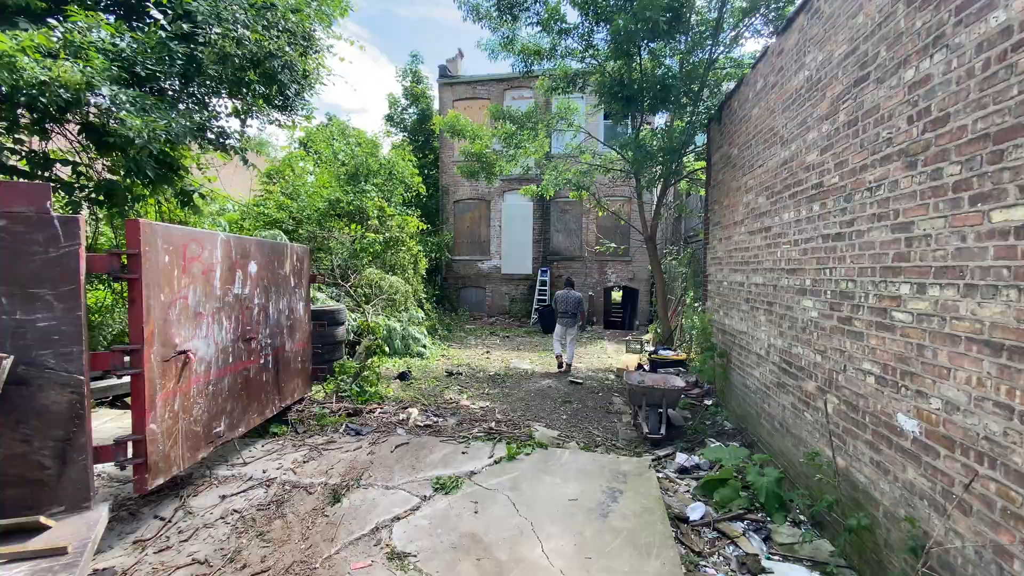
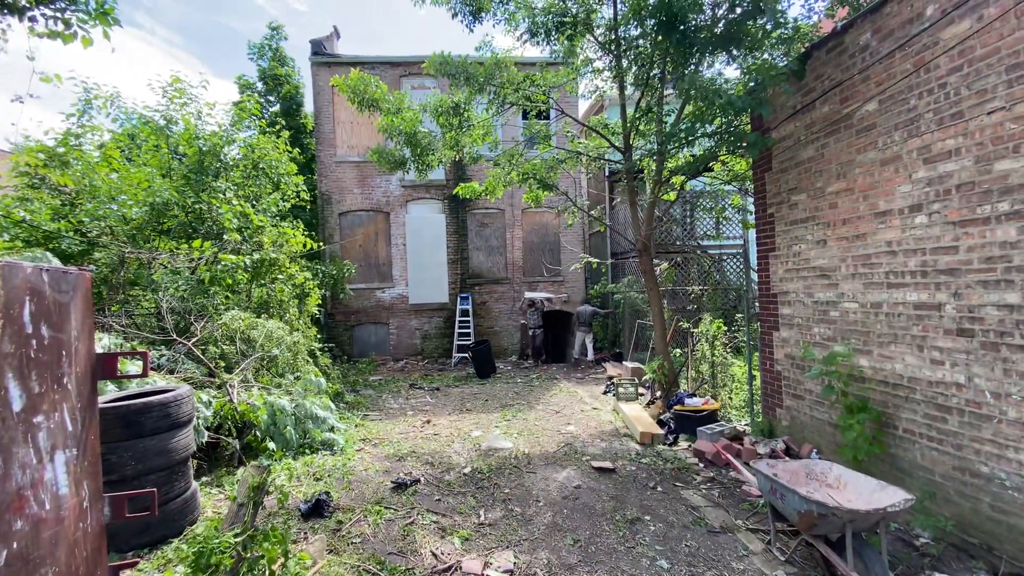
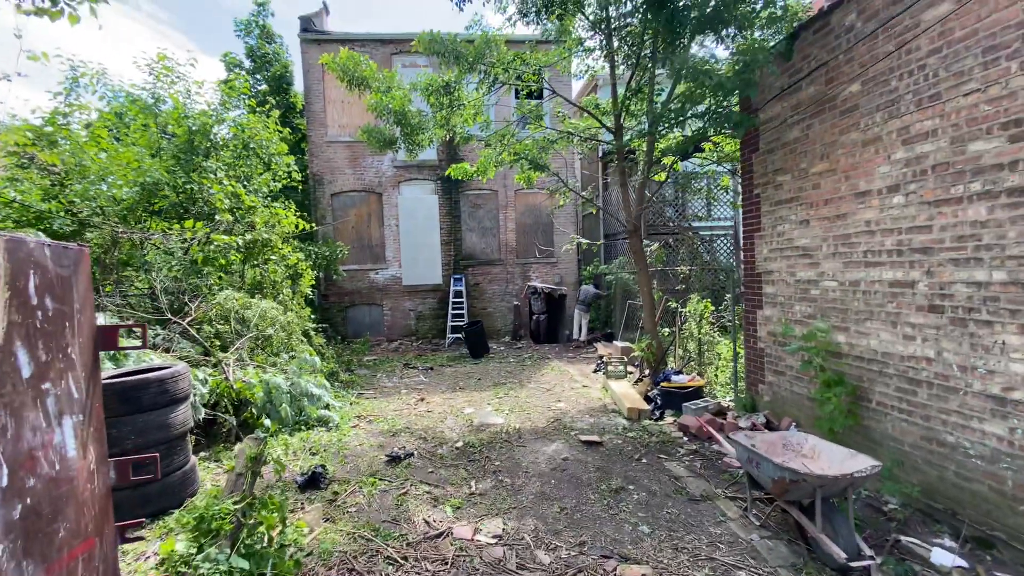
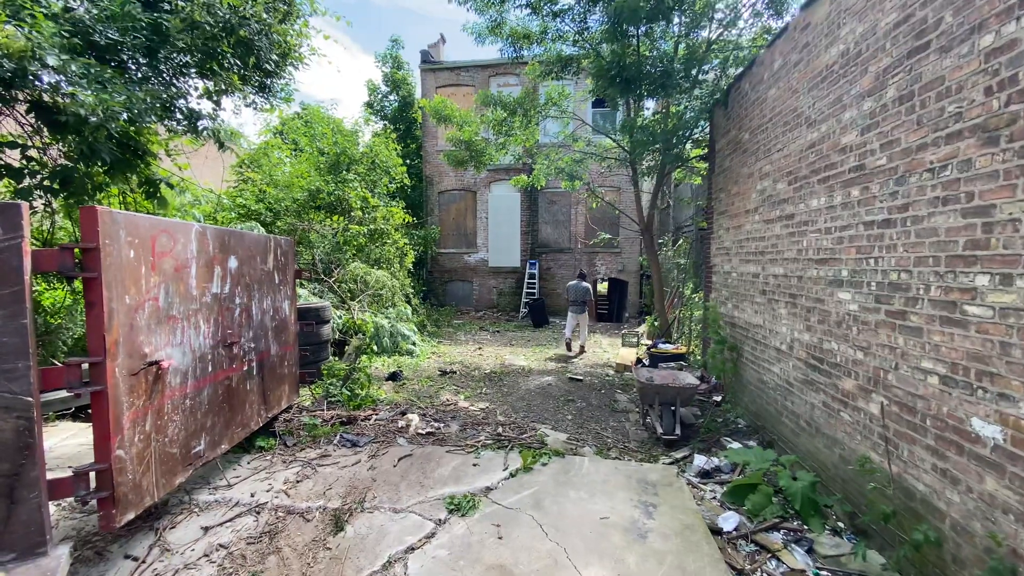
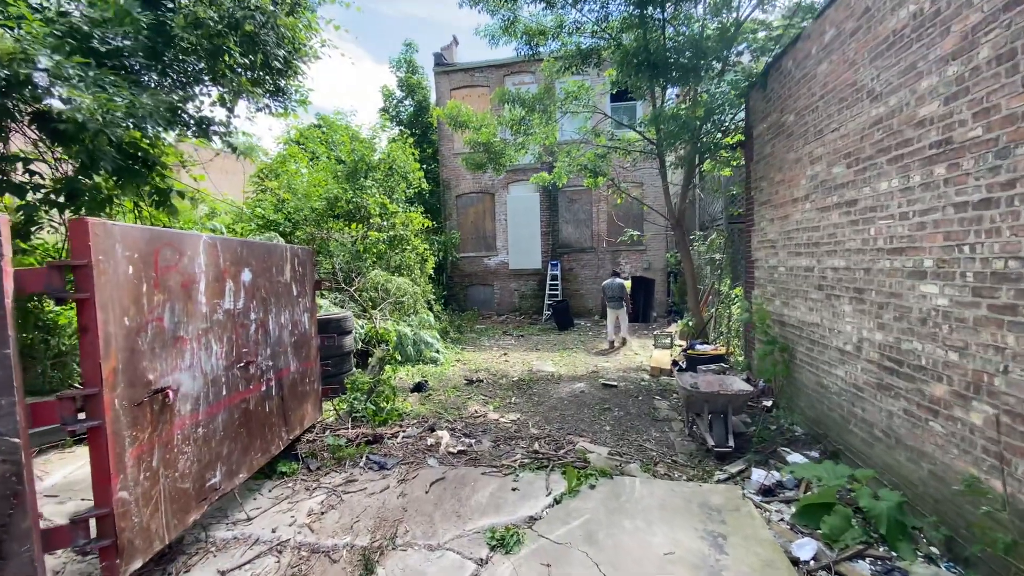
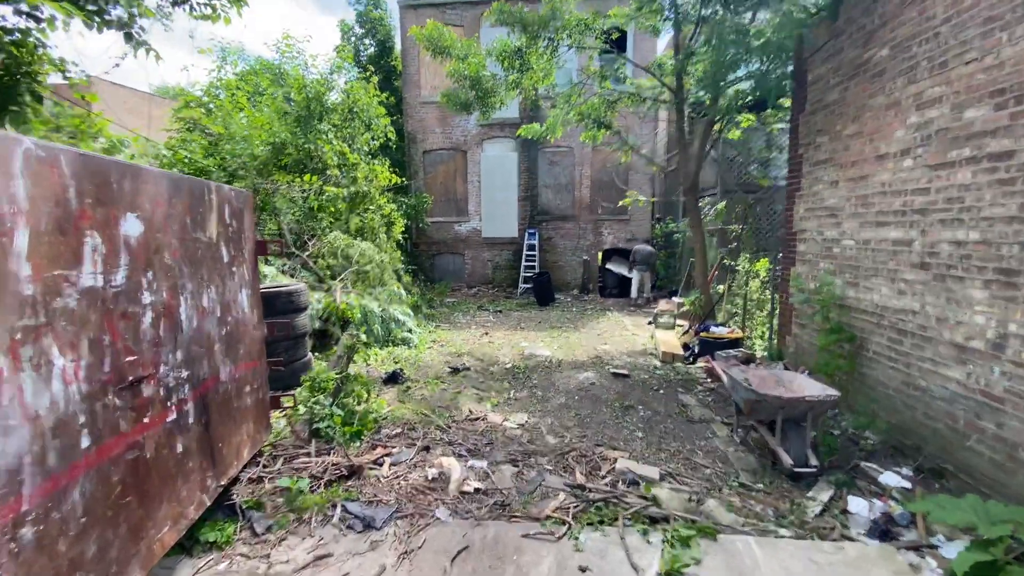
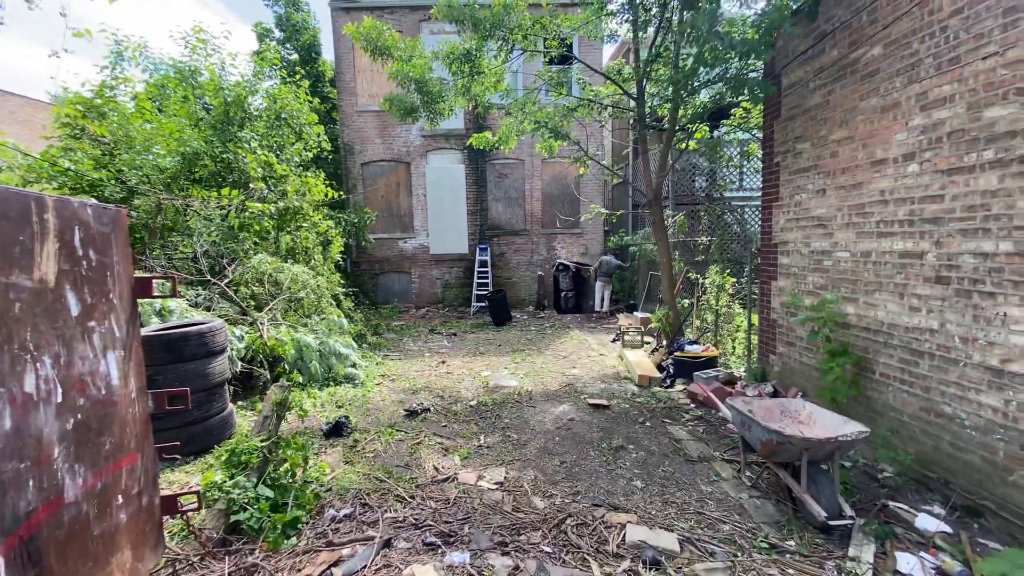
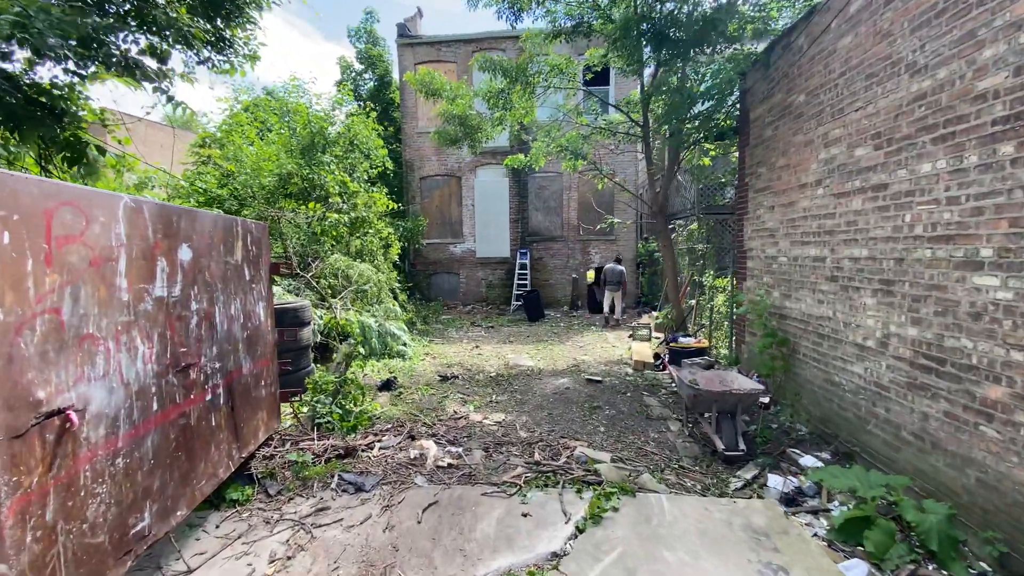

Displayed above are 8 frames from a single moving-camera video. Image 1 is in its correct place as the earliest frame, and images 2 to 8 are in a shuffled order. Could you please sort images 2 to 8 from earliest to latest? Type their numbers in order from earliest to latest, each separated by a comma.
4, 5, 8, 6, 7, 3, 2
